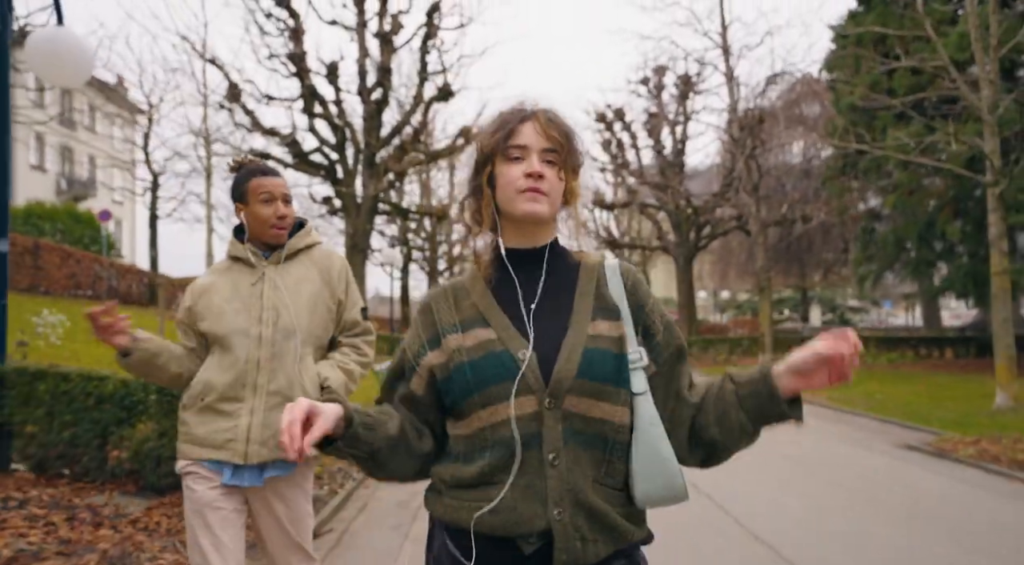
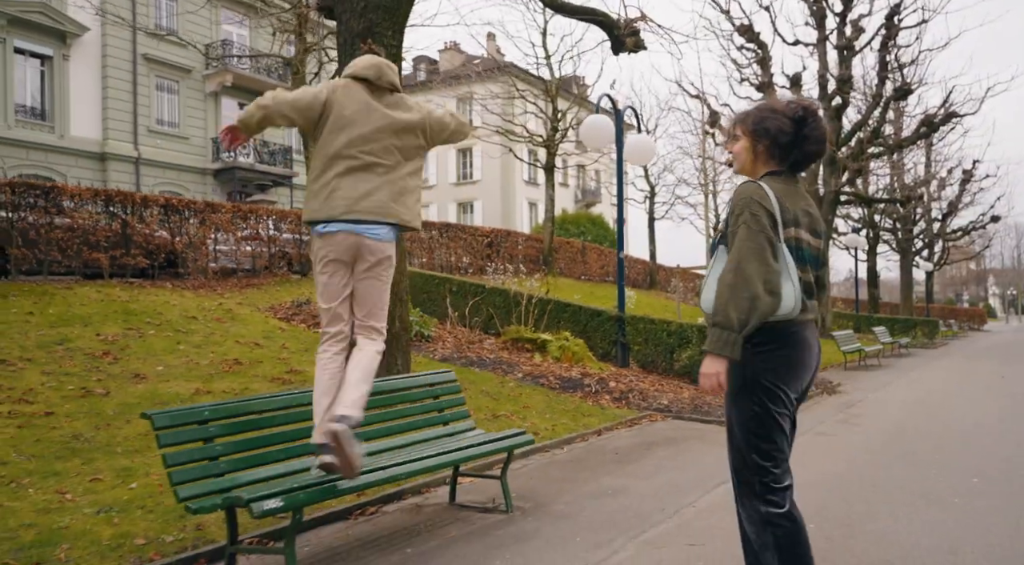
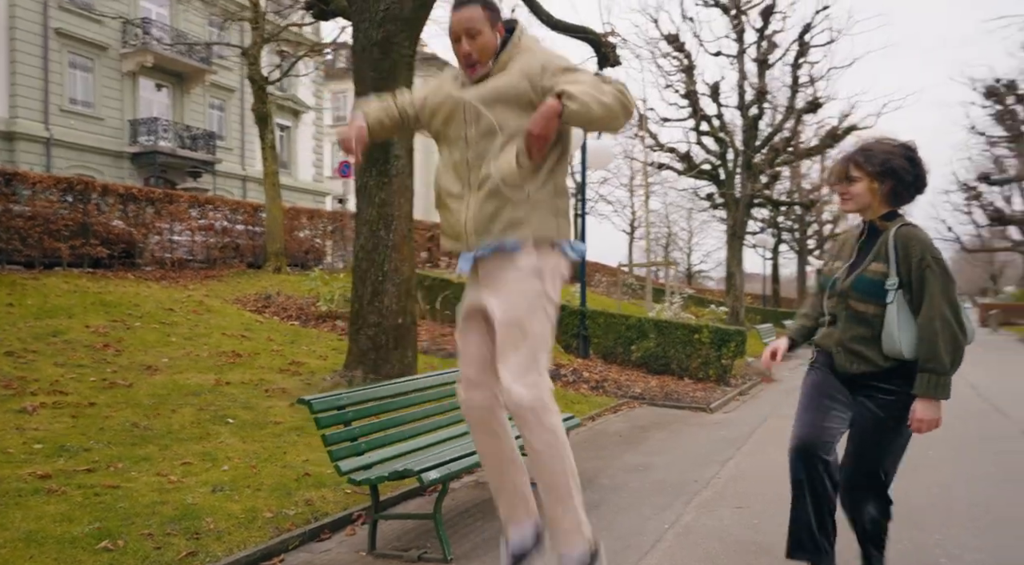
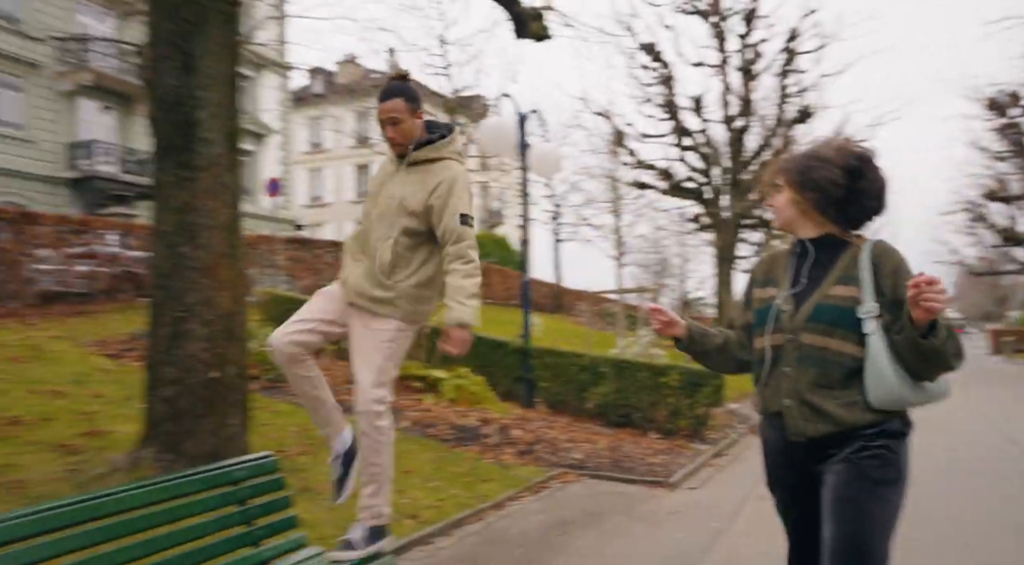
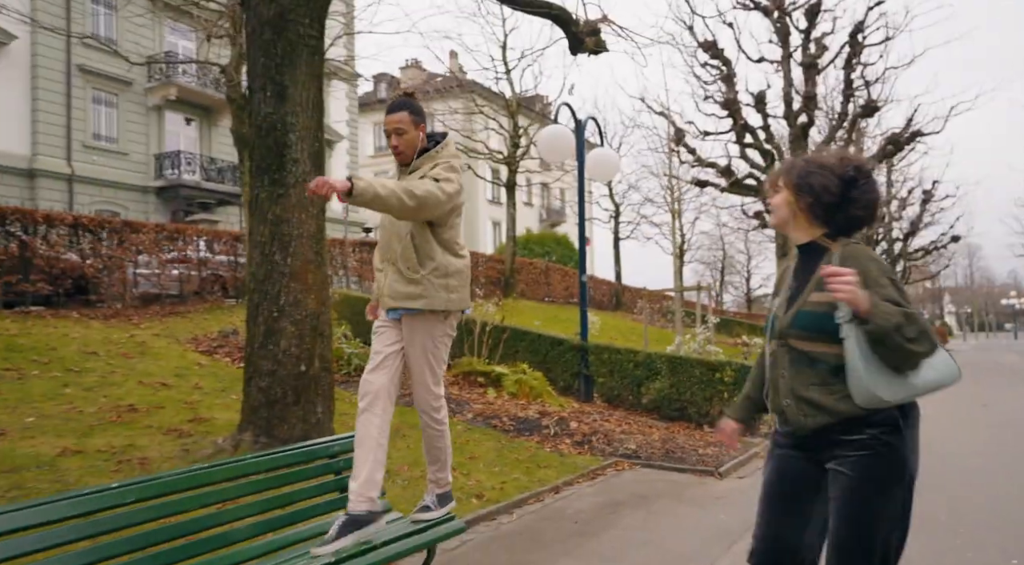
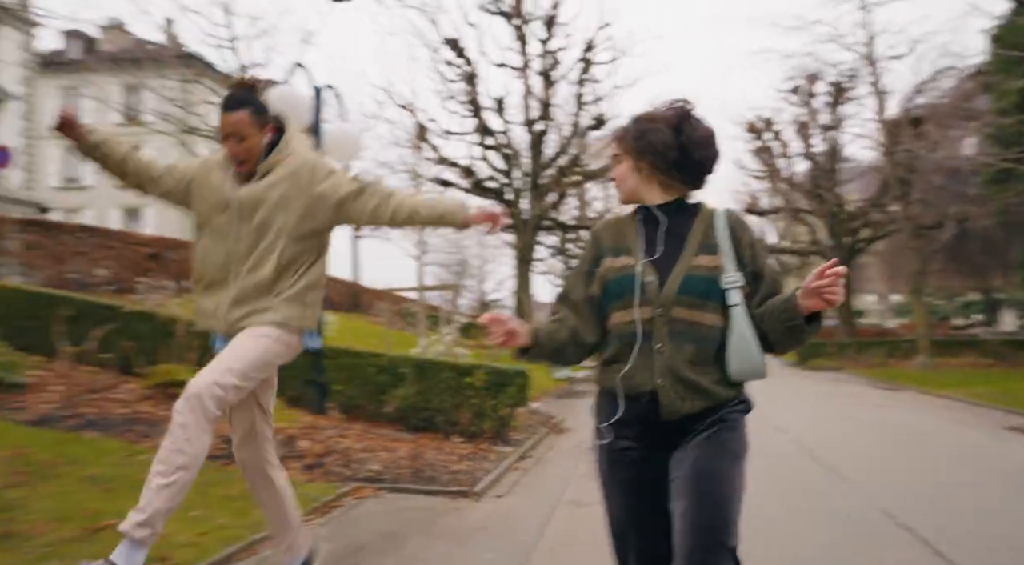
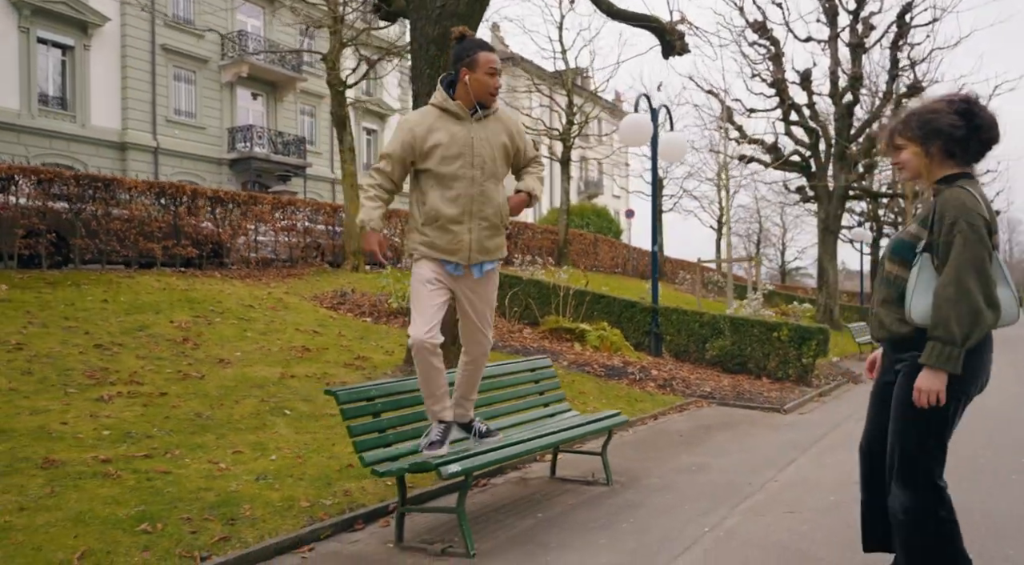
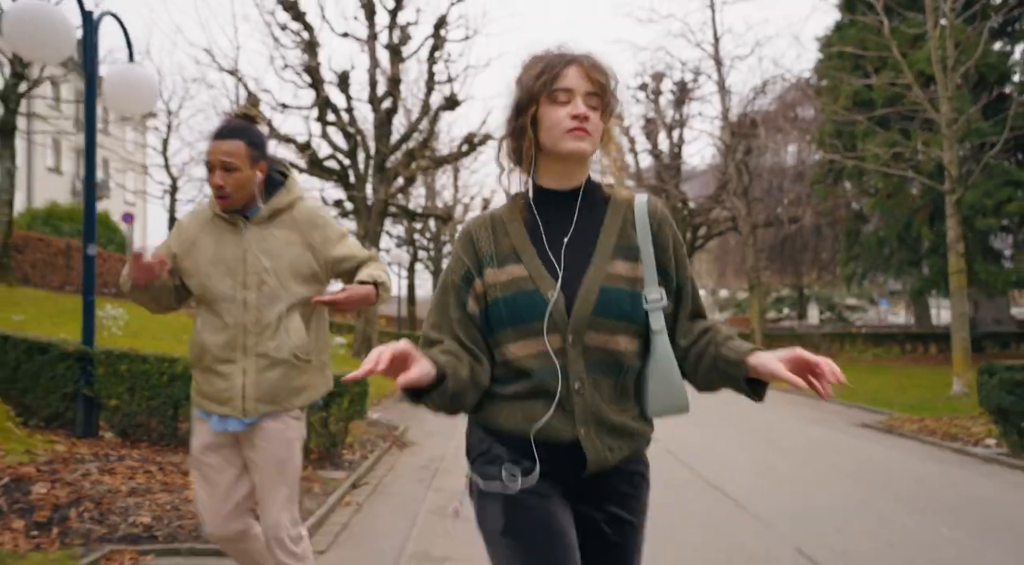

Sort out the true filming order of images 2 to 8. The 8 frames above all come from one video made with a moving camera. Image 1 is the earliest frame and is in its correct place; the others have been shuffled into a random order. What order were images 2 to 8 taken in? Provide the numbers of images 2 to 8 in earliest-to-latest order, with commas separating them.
8, 6, 4, 5, 2, 7, 3
